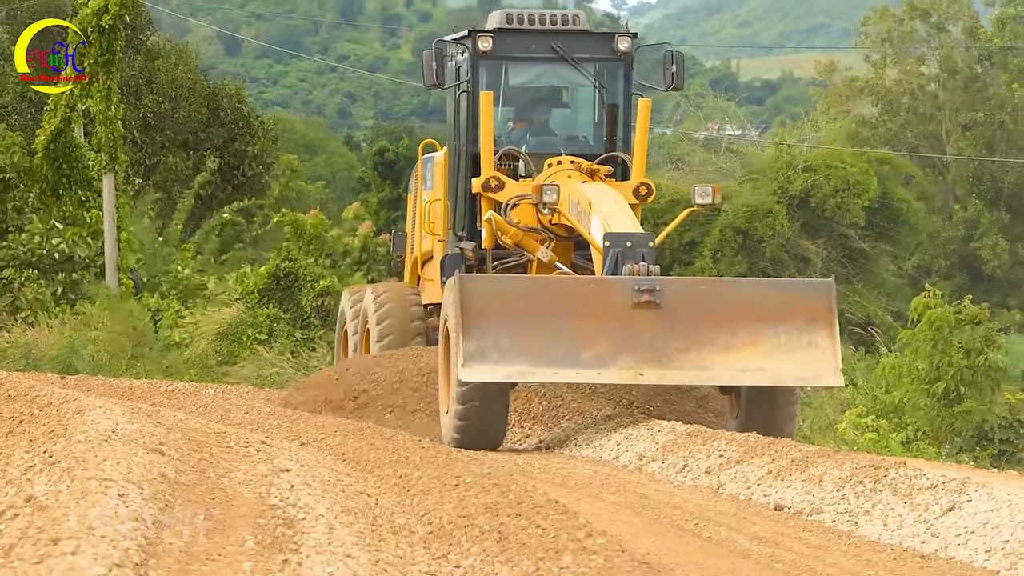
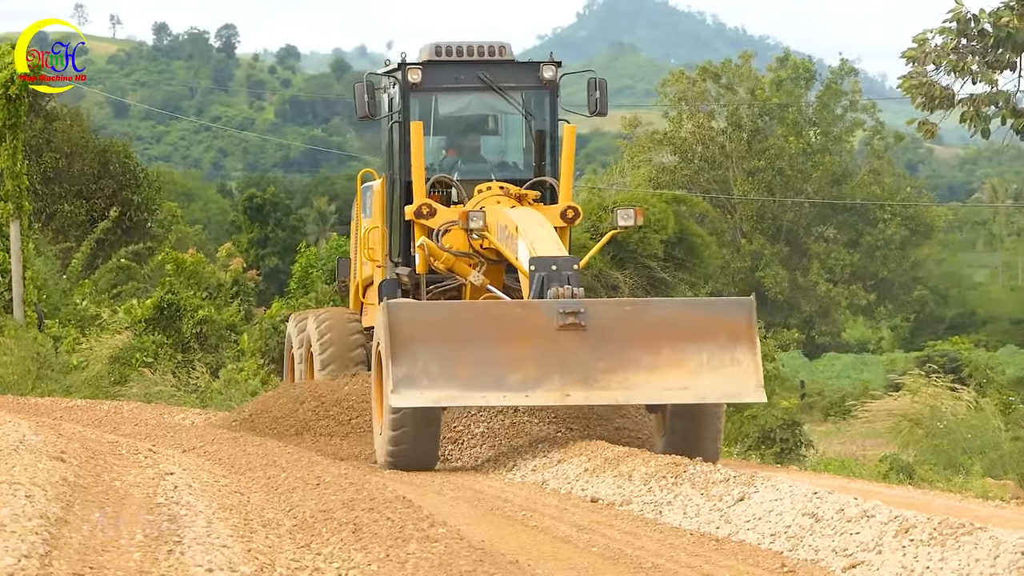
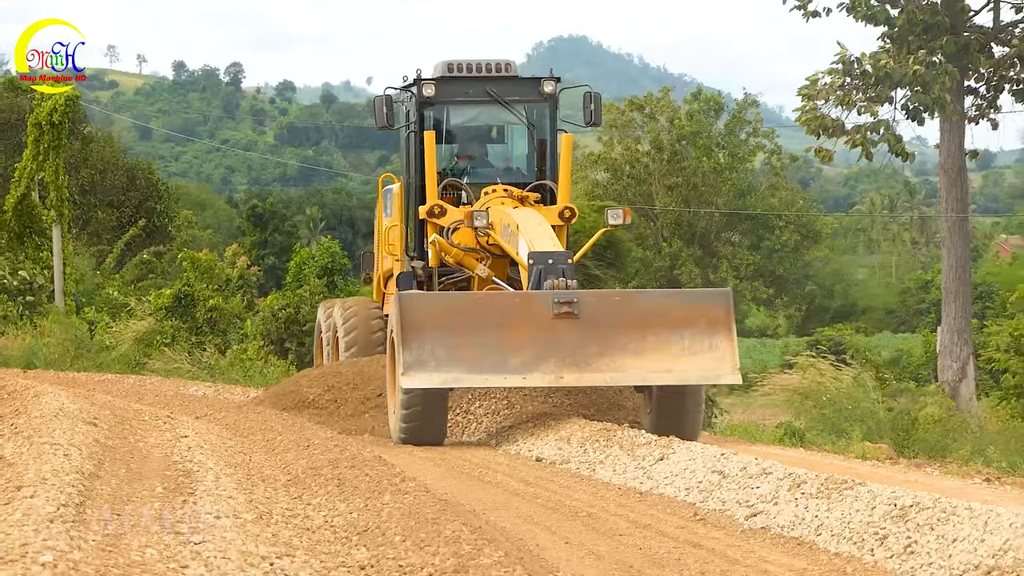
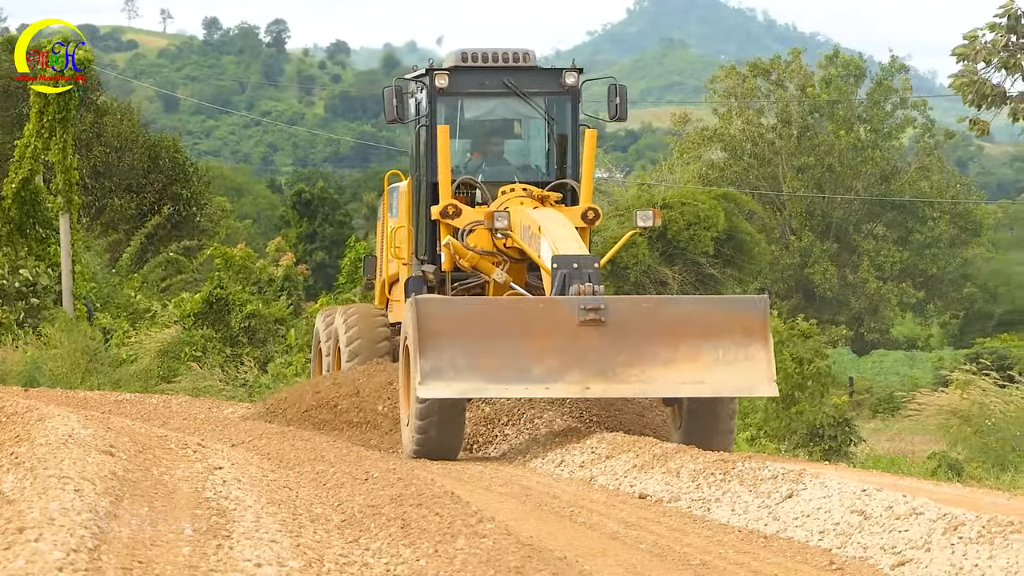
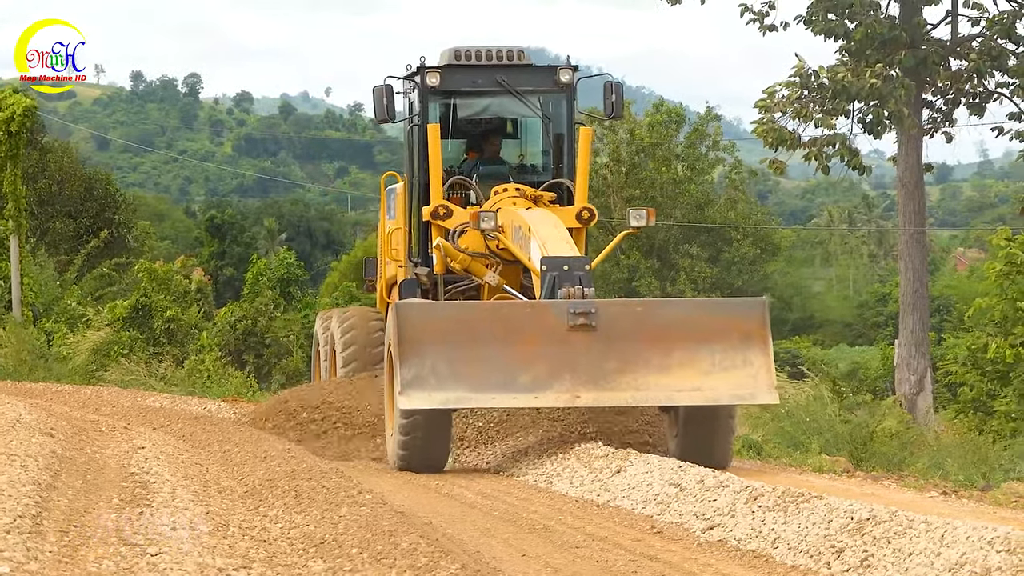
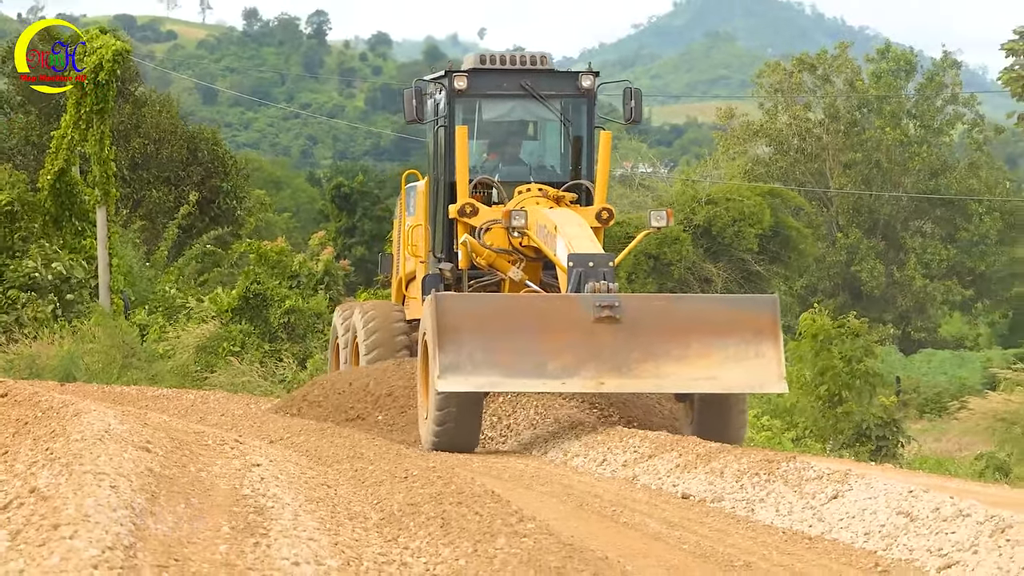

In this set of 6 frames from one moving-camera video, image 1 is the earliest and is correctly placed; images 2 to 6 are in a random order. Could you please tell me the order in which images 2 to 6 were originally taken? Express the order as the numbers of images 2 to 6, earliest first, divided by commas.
6, 4, 2, 3, 5
